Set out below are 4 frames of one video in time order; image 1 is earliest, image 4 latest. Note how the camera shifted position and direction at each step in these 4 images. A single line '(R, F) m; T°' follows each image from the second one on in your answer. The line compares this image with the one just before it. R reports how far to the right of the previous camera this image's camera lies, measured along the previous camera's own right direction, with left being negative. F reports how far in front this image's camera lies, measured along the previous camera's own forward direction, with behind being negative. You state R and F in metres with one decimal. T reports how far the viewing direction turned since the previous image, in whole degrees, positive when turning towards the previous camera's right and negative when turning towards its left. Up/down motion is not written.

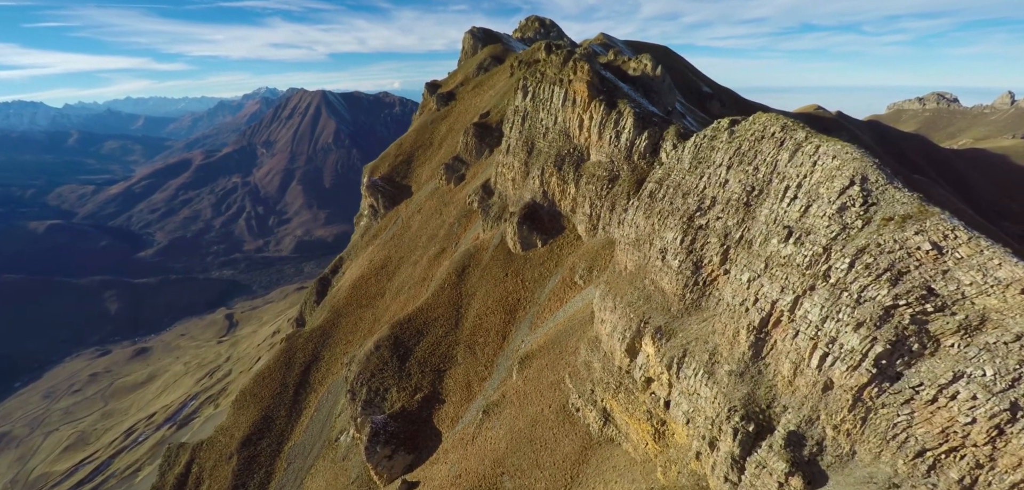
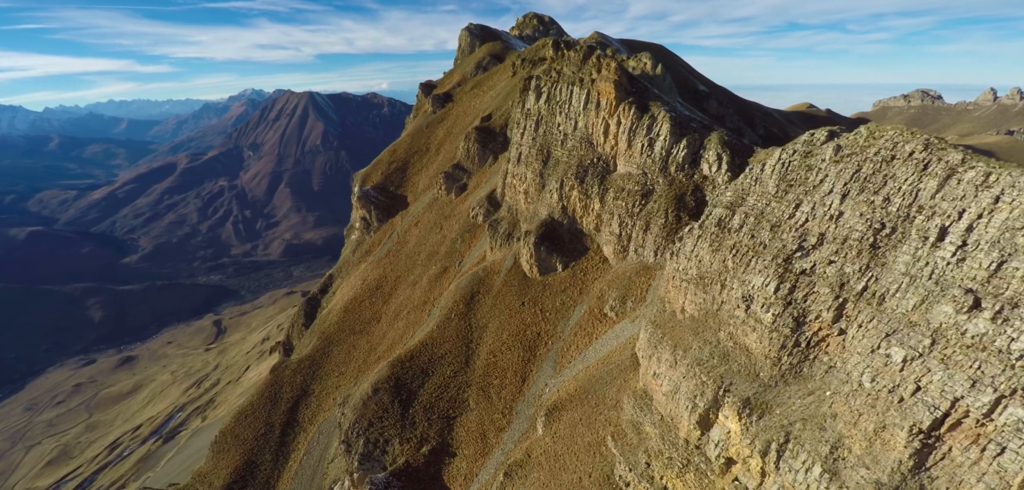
(-3.0, +8.0) m; +1°
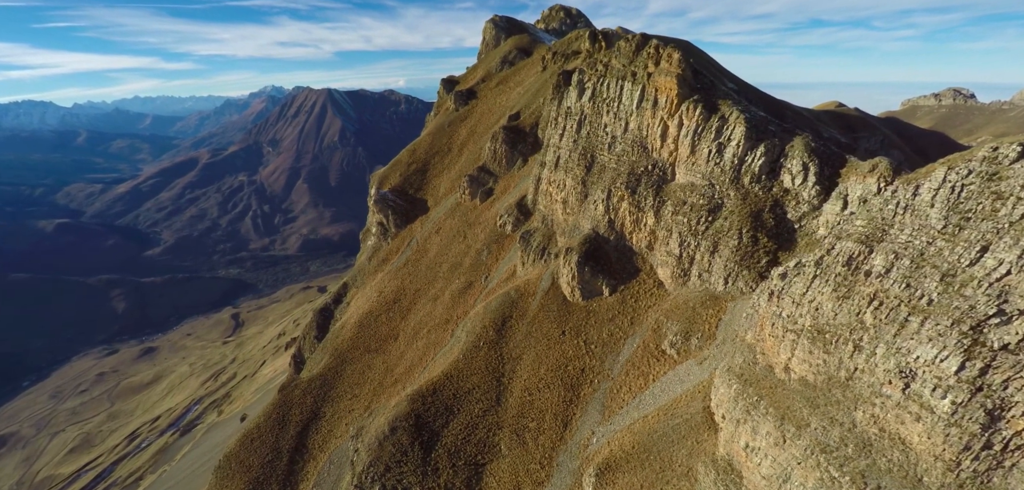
(-2.5, +7.2) m; -2°
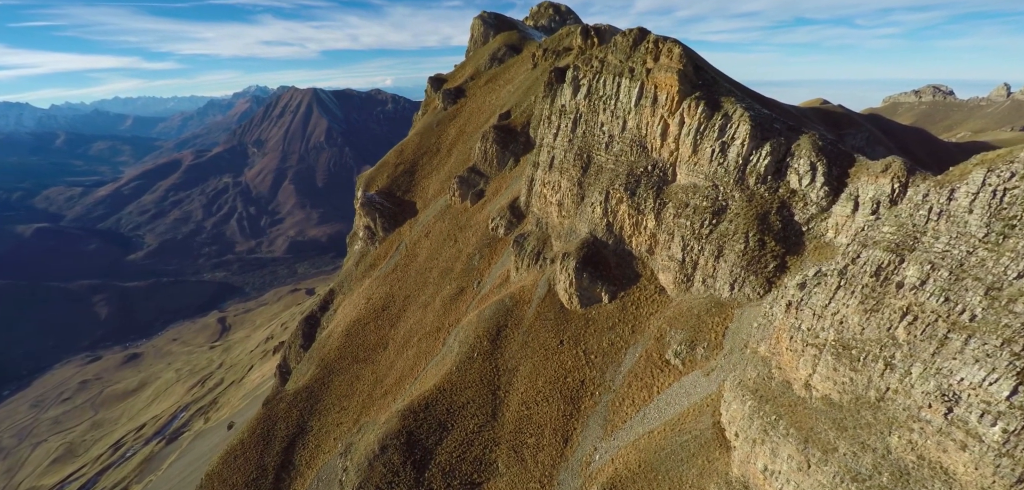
(-0.5, +2.3) m; +1°
